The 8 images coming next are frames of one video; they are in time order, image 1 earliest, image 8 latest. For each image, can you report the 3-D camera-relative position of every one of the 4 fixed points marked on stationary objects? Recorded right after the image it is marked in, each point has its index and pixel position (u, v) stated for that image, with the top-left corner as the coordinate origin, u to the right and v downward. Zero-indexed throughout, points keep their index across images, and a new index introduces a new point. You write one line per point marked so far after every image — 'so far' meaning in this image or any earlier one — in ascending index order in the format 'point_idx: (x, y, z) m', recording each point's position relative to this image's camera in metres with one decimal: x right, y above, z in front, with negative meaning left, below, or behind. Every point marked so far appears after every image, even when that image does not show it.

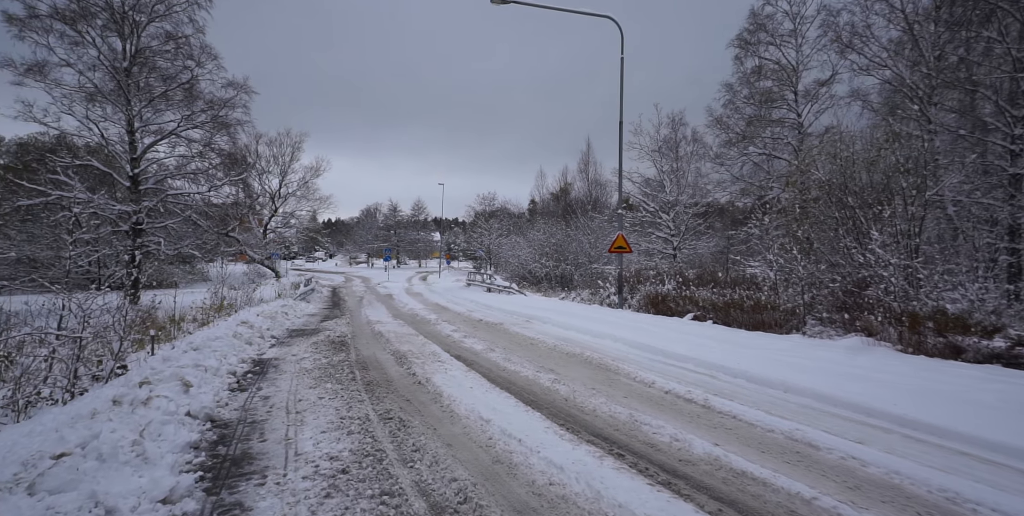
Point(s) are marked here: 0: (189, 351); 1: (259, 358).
0: (-5.1, -1.5, +7.9) m
1: (-4.5, -1.8, +8.9) m
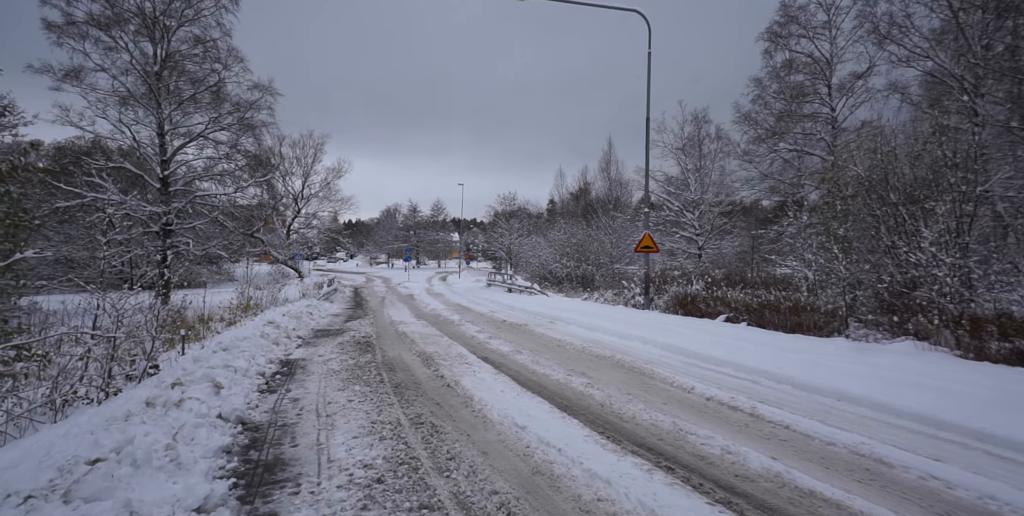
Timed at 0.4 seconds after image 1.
0: (-4.6, -1.5, +7.9) m
1: (-4.0, -1.8, +8.9) m
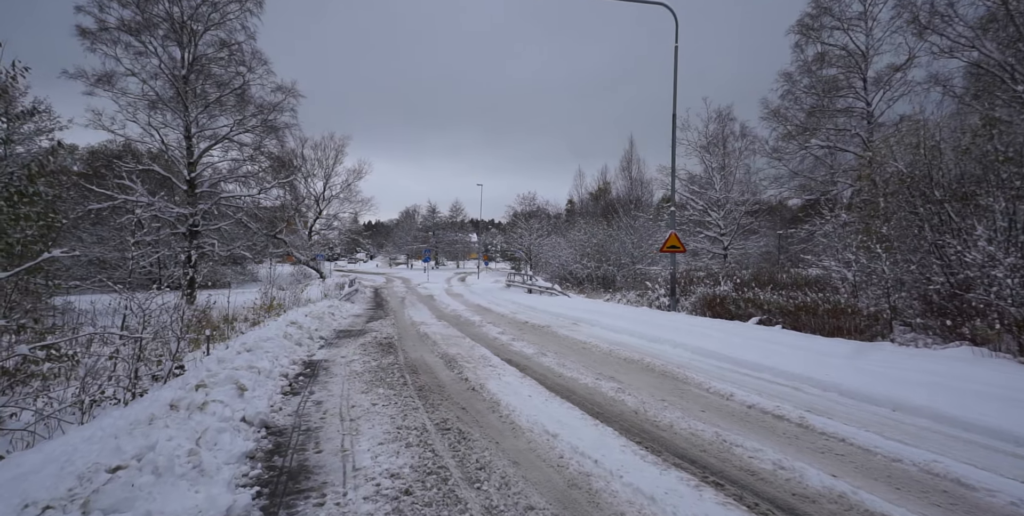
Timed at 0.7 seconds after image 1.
0: (-4.2, -1.5, +7.9) m
1: (-3.6, -1.8, +8.8) m
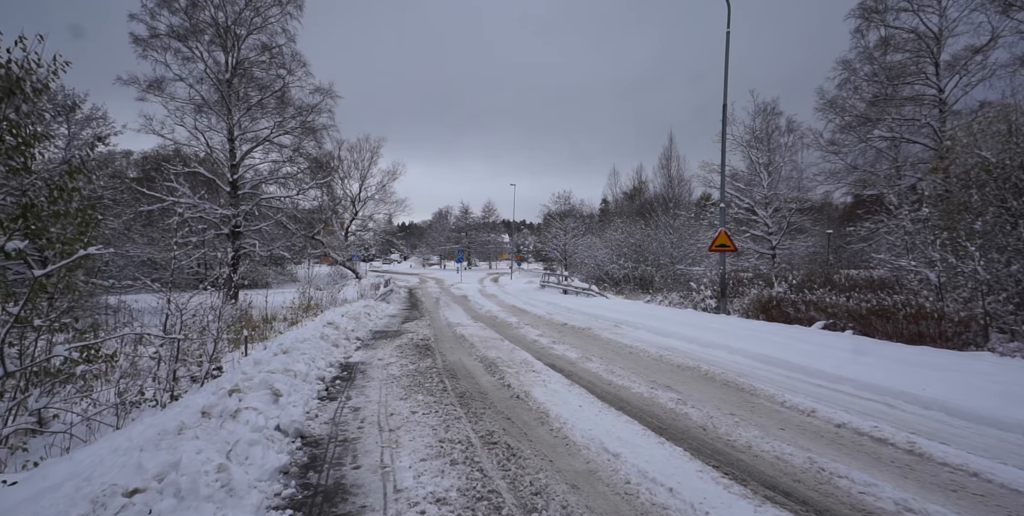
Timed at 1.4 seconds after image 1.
0: (-3.6, -1.5, +7.7) m
1: (-2.8, -1.8, +8.6) m
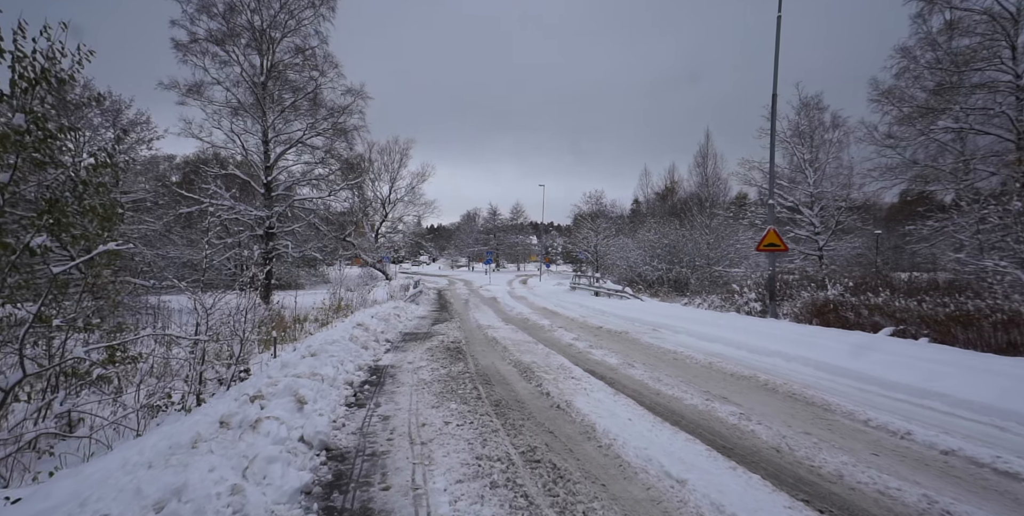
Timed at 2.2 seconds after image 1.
0: (-3.0, -1.5, +7.4) m
1: (-2.3, -1.8, +8.3) m
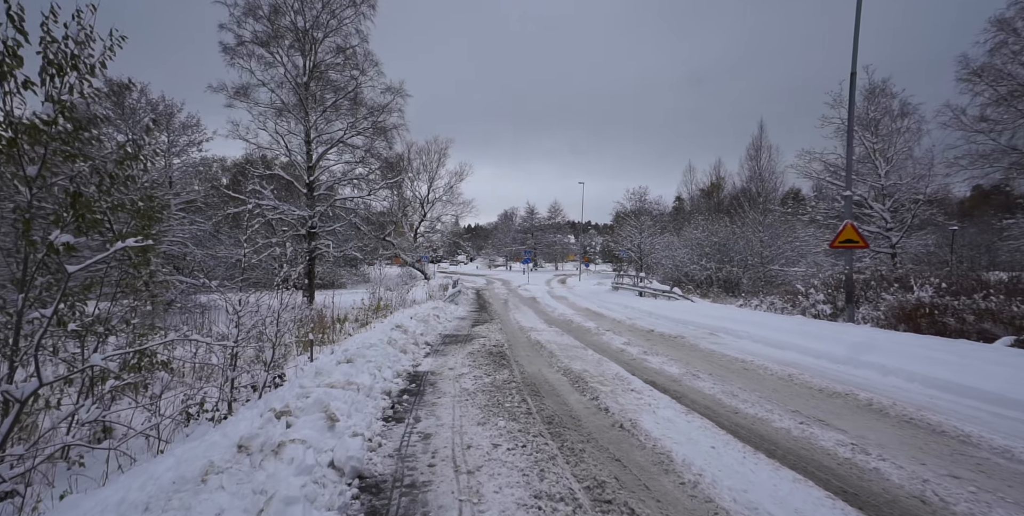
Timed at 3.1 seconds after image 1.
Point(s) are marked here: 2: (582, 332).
0: (-2.3, -1.4, +6.9) m
1: (-1.5, -1.7, +7.8) m
2: (+1.8, -1.9, +12.8) m
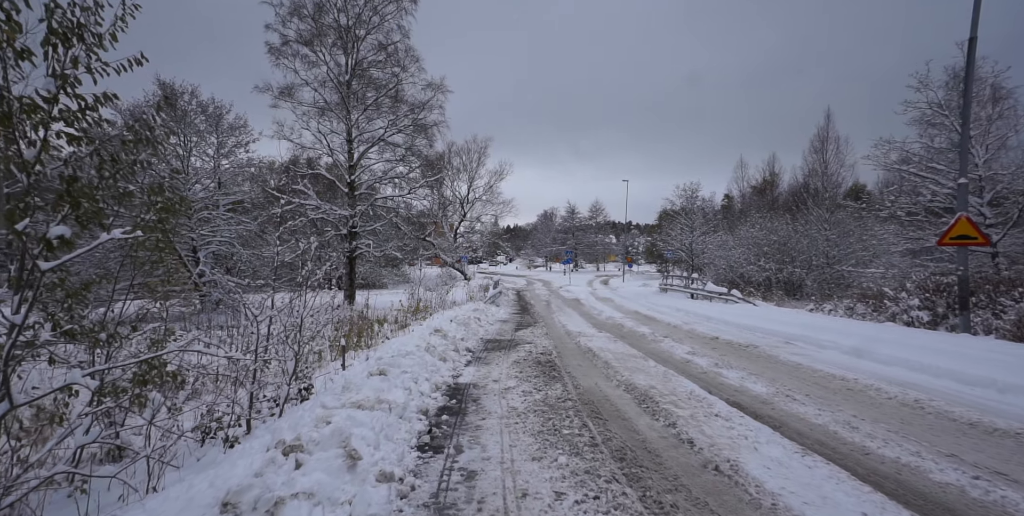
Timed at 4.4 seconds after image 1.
0: (-1.7, -1.4, +6.1) m
1: (-0.8, -1.7, +6.9) m
2: (+2.9, -1.9, +11.6) m
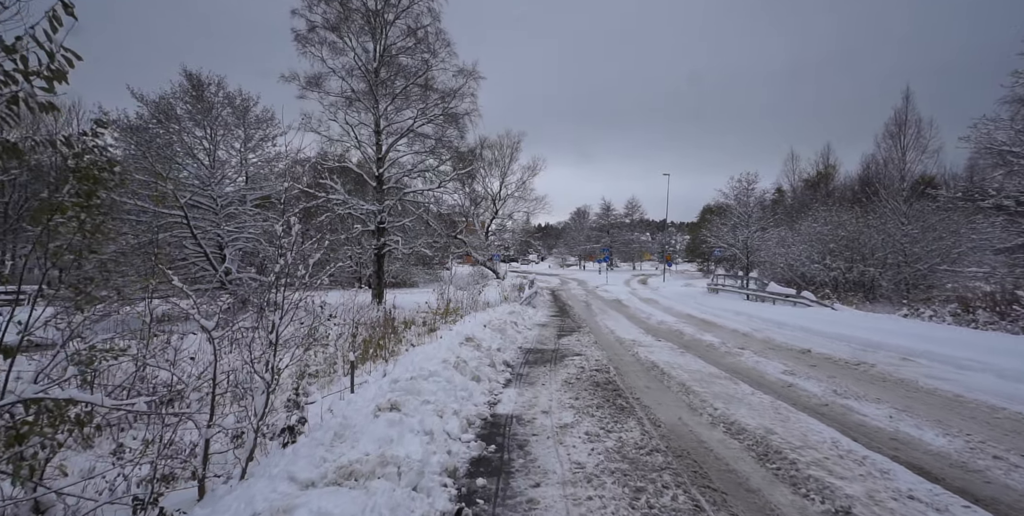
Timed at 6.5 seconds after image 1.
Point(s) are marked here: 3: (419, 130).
0: (-1.1, -1.3, +4.5) m
1: (-0.2, -1.6, +5.2) m
2: (+3.8, -1.8, +9.7) m
3: (-3.4, +4.7, +17.0) m
